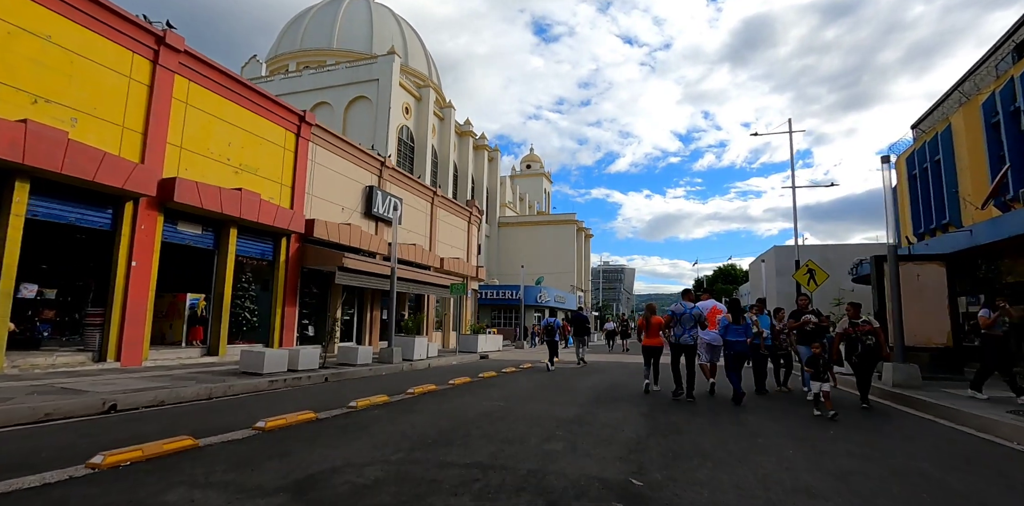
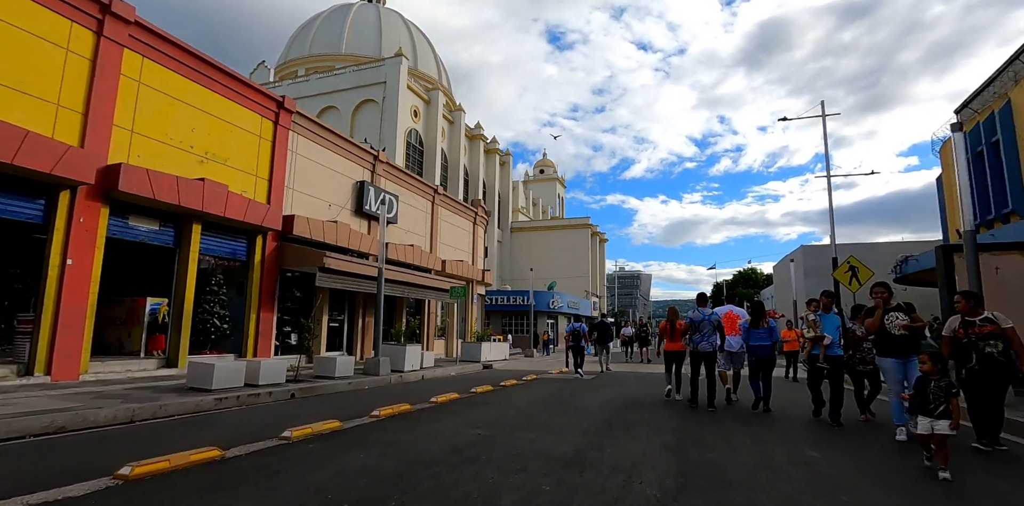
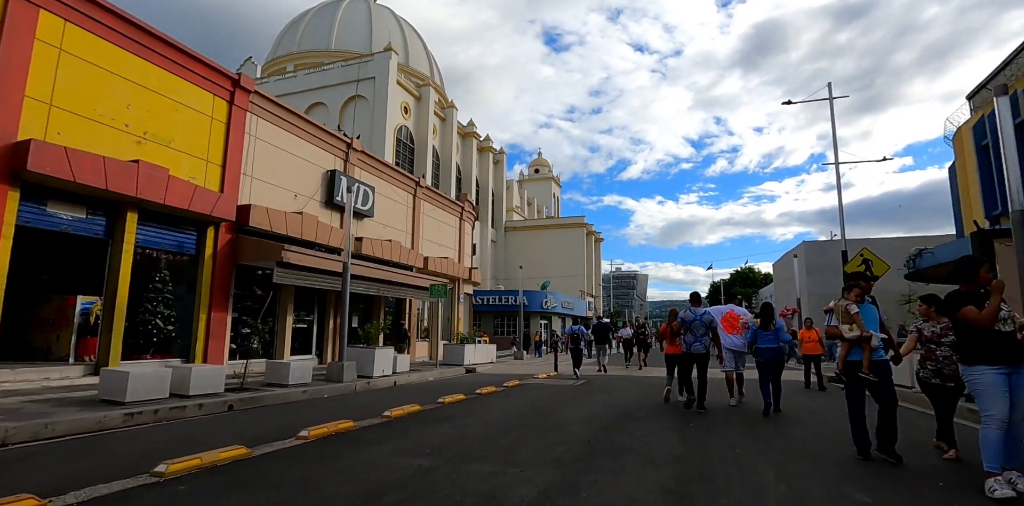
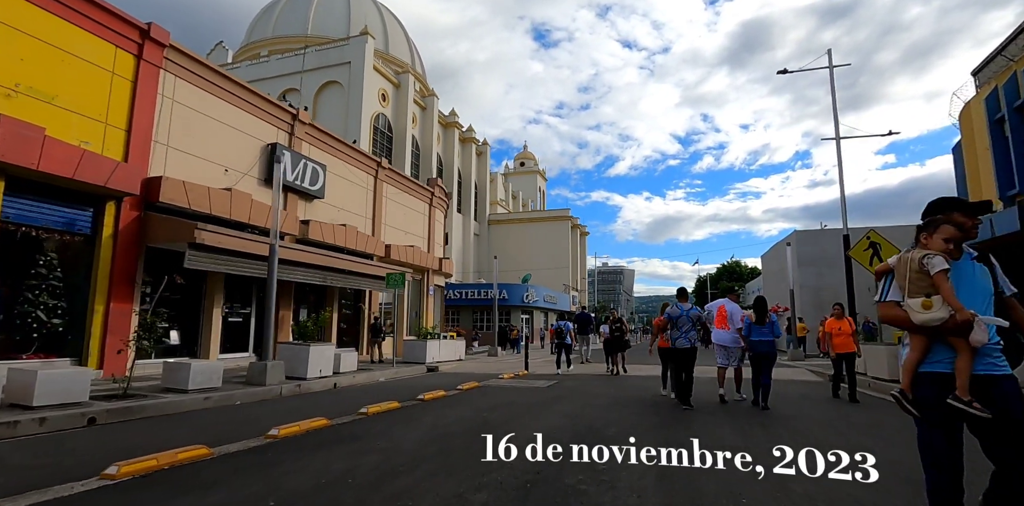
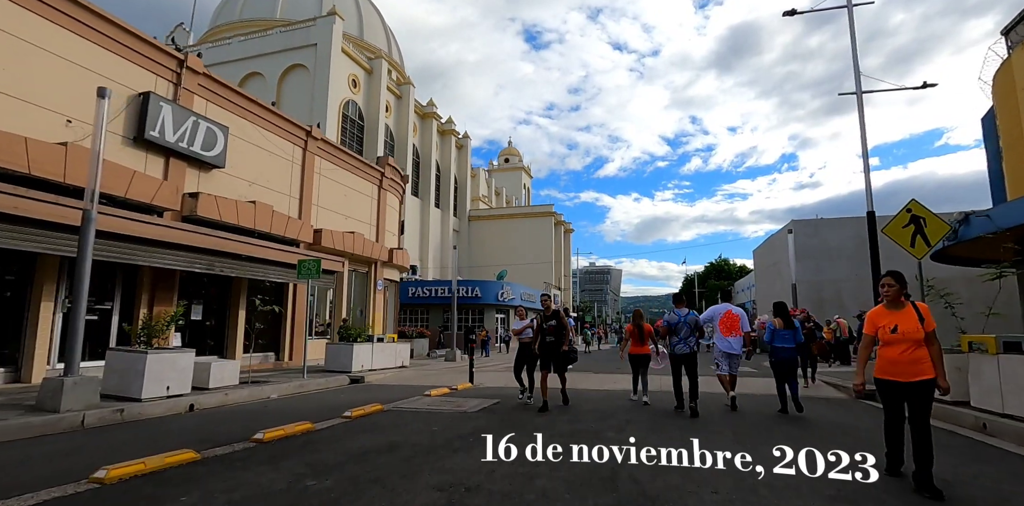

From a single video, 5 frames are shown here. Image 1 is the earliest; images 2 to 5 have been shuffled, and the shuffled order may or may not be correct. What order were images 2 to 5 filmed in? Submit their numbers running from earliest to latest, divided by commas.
2, 3, 4, 5
